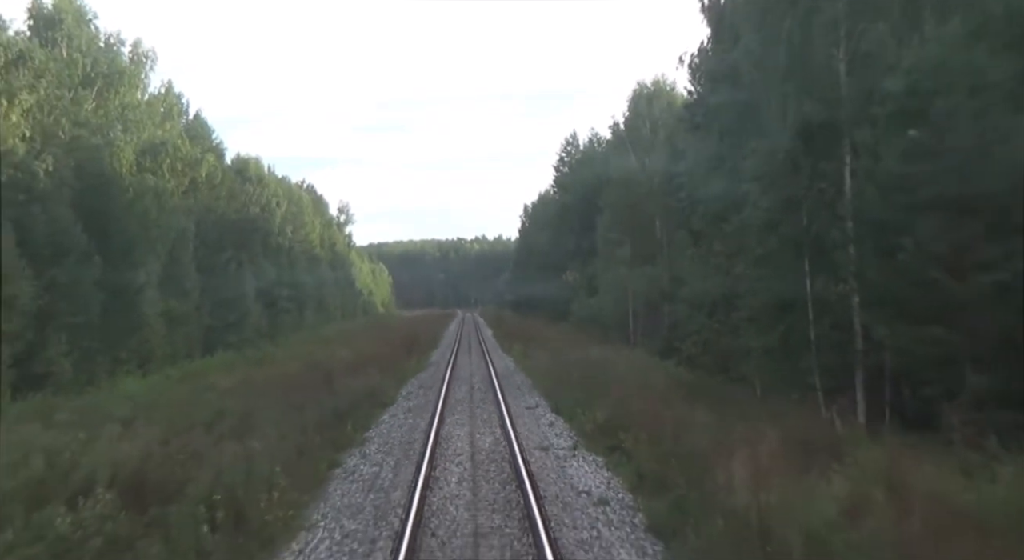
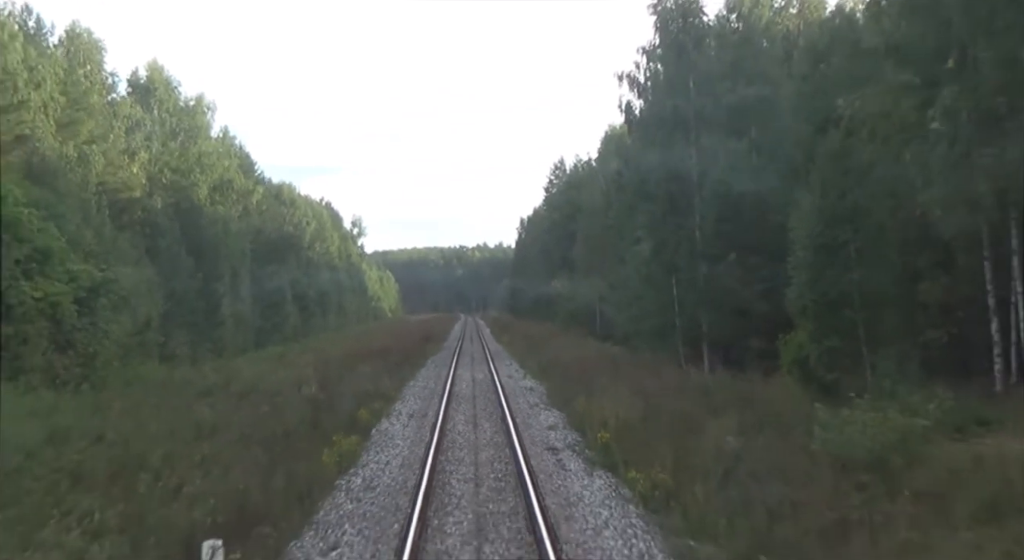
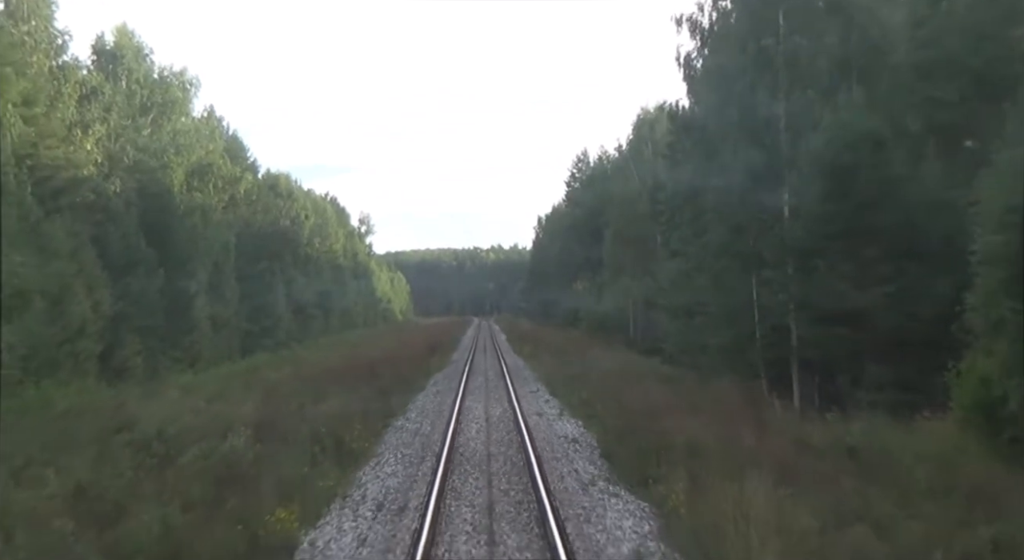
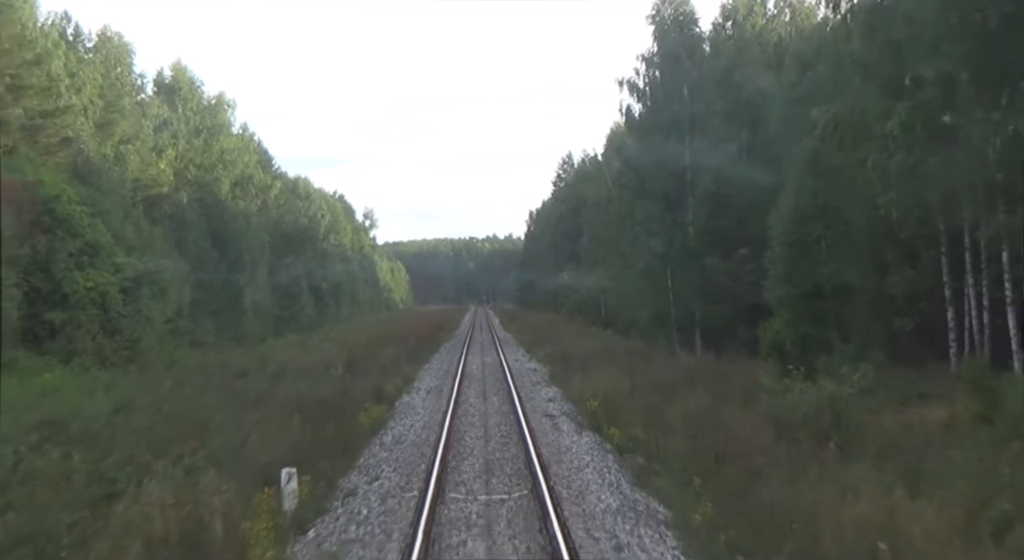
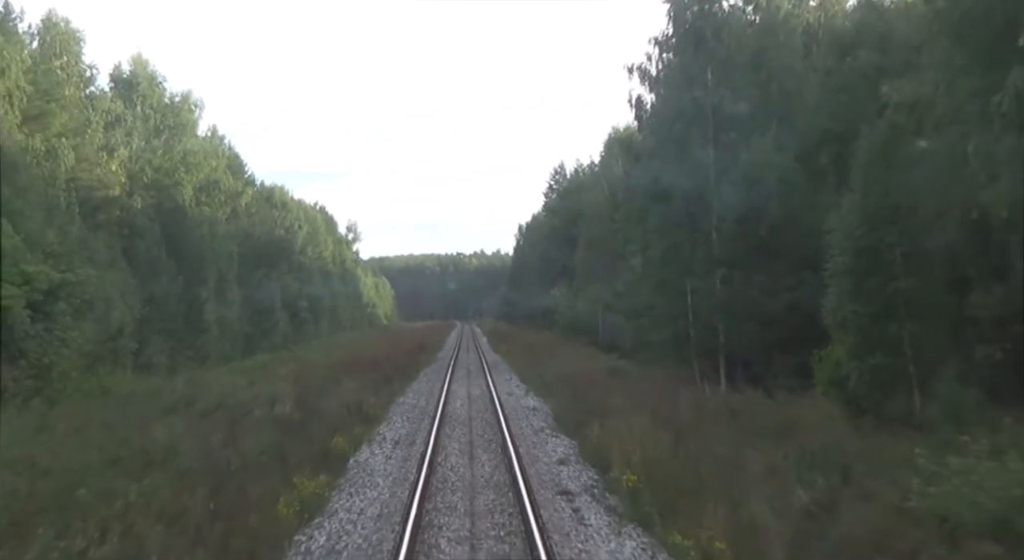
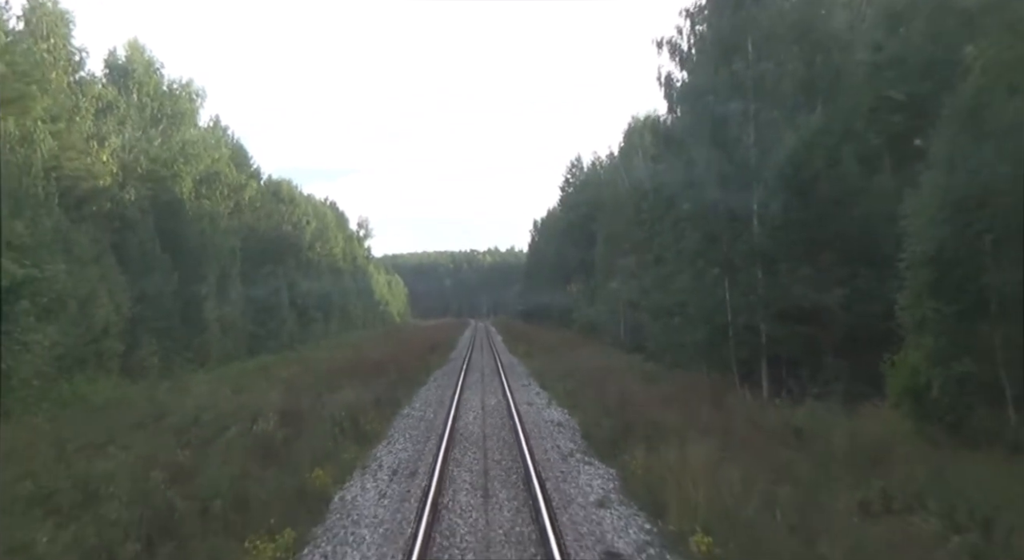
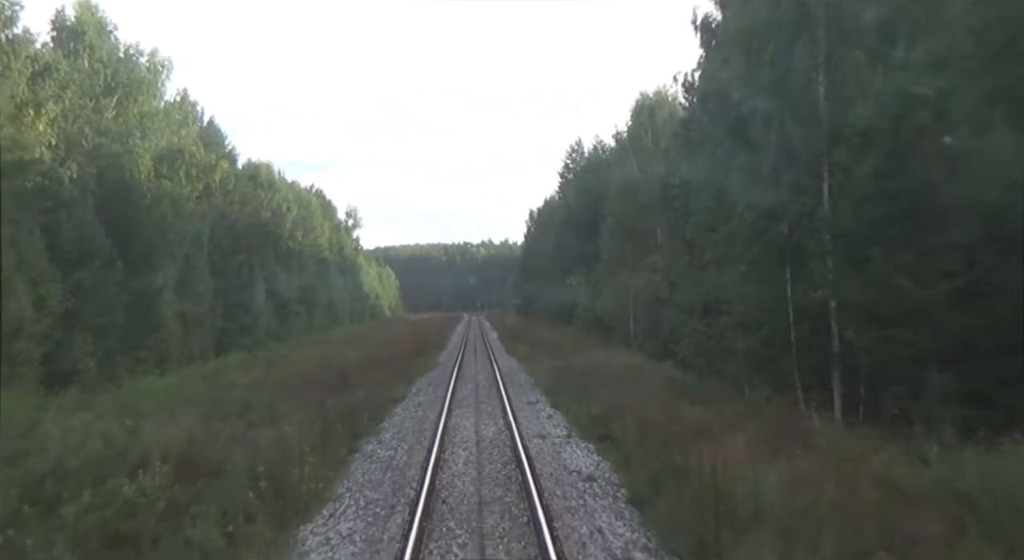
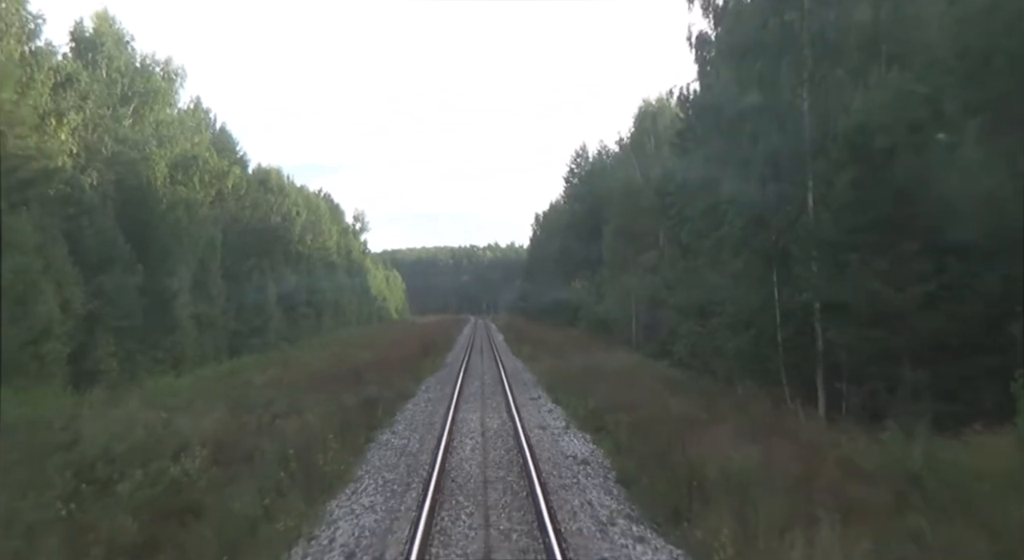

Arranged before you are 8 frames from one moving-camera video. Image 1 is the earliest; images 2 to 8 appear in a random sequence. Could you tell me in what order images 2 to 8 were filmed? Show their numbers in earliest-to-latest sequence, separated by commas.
7, 8, 3, 6, 5, 2, 4
